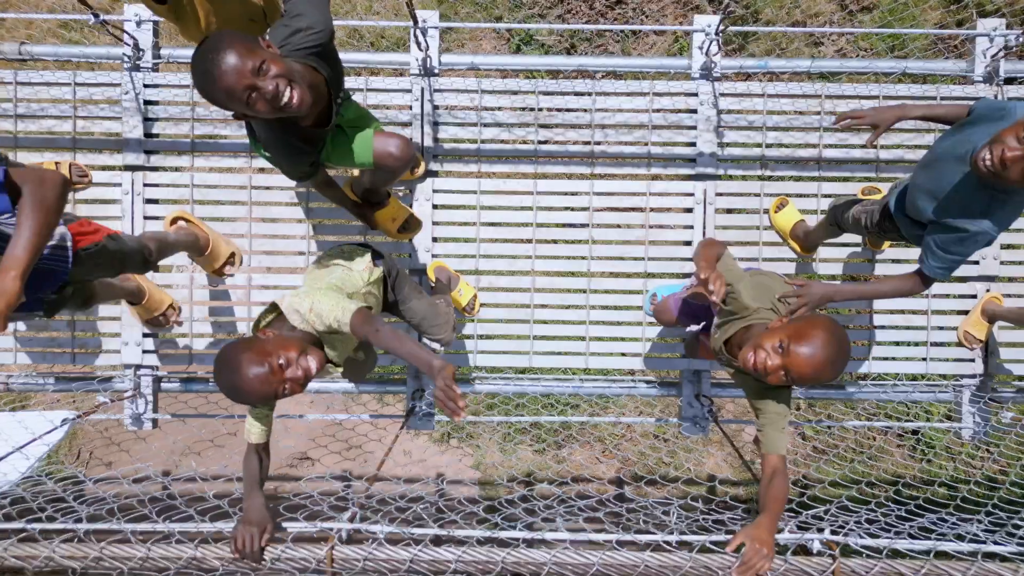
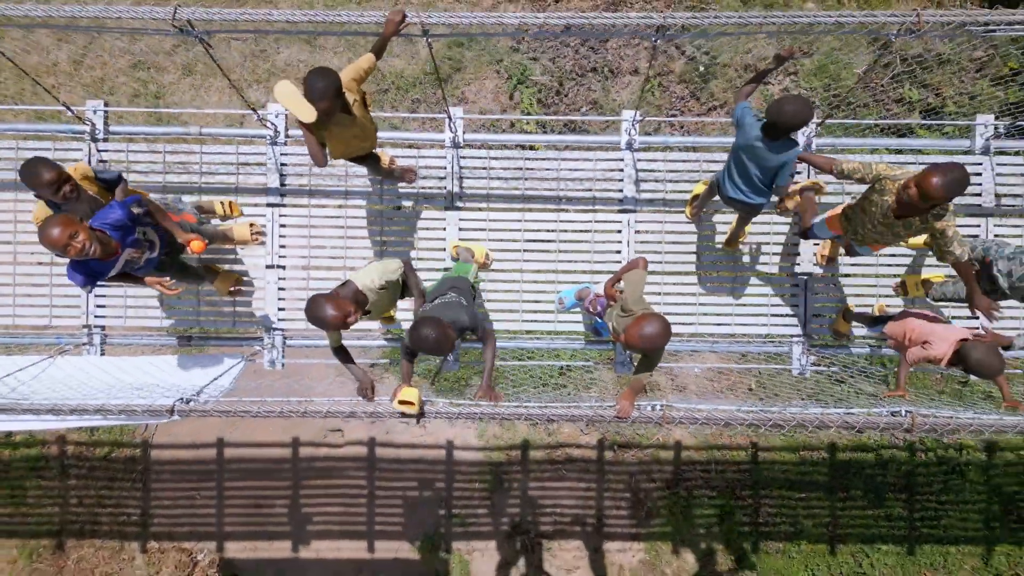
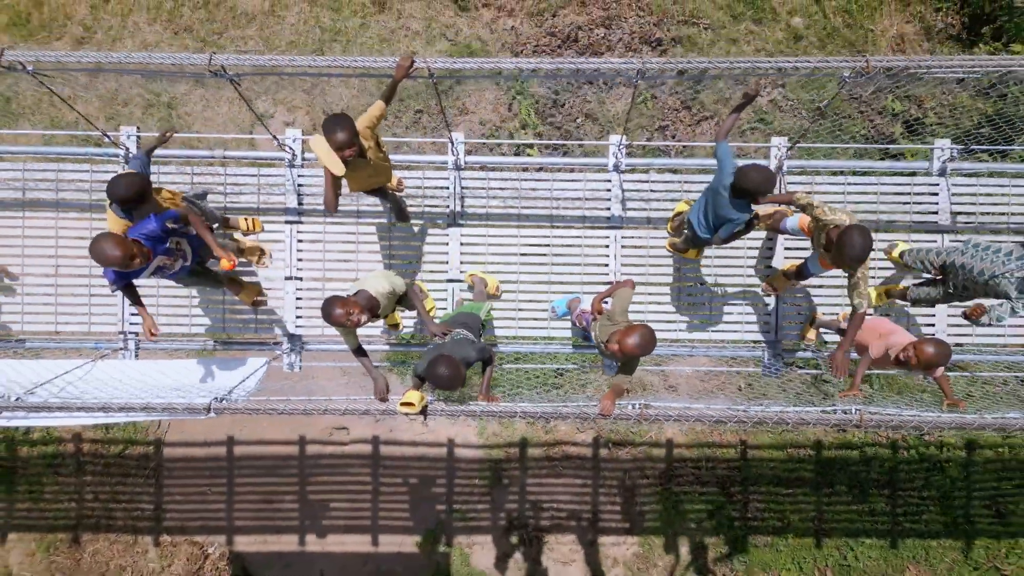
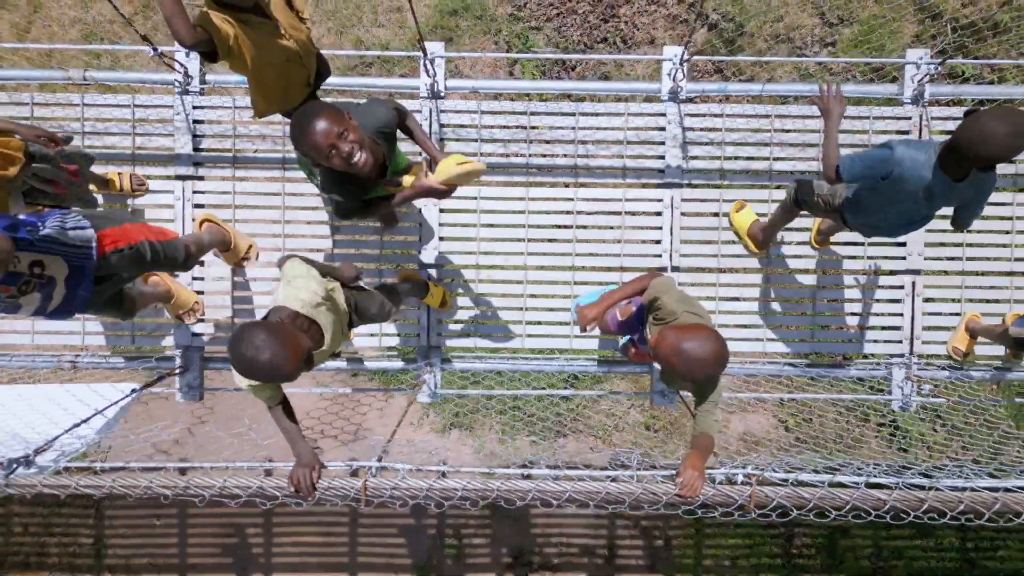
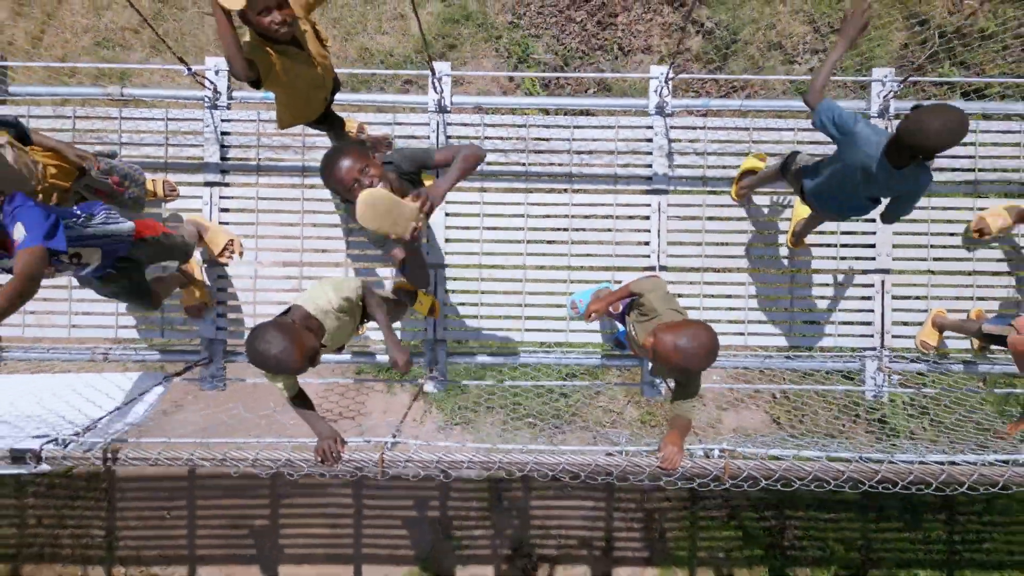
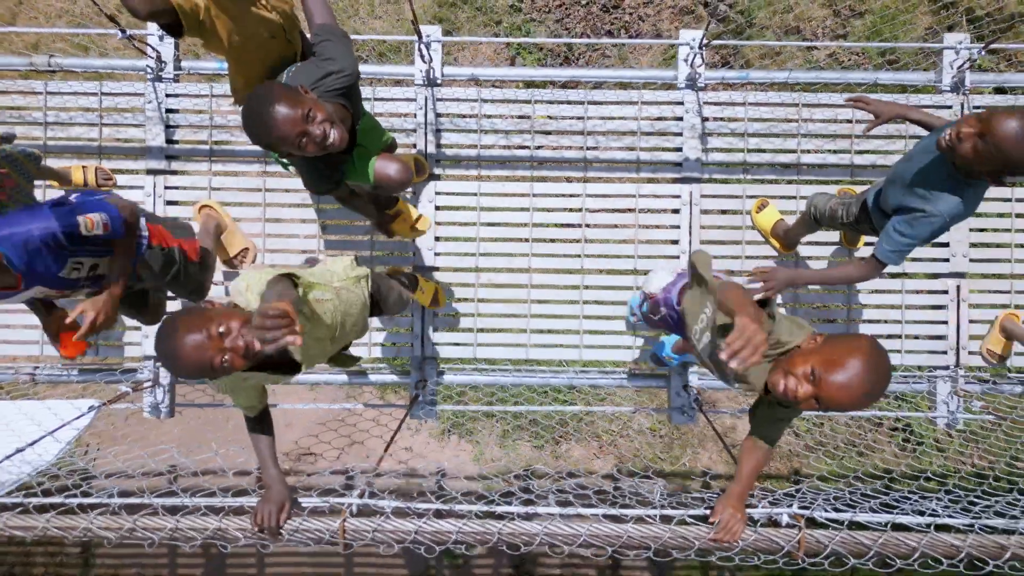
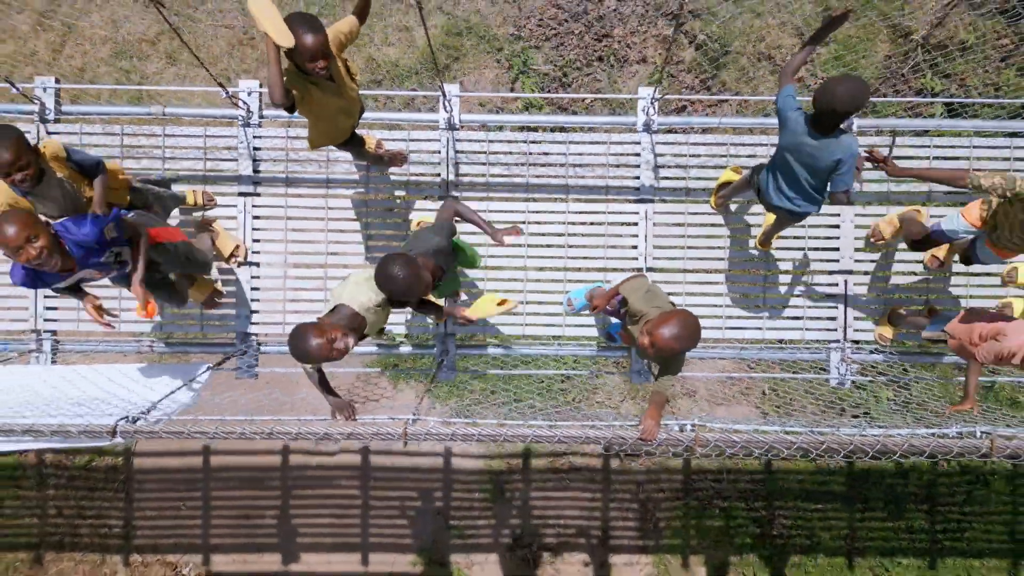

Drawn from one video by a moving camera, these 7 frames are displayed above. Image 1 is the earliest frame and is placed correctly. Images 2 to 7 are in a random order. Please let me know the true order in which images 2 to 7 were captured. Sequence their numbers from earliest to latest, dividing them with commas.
6, 4, 5, 7, 2, 3
